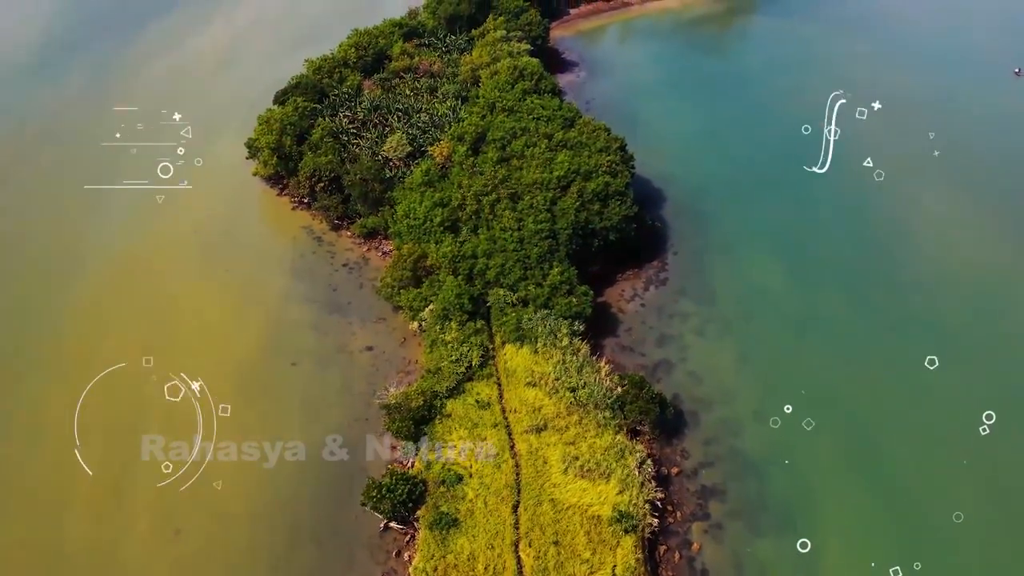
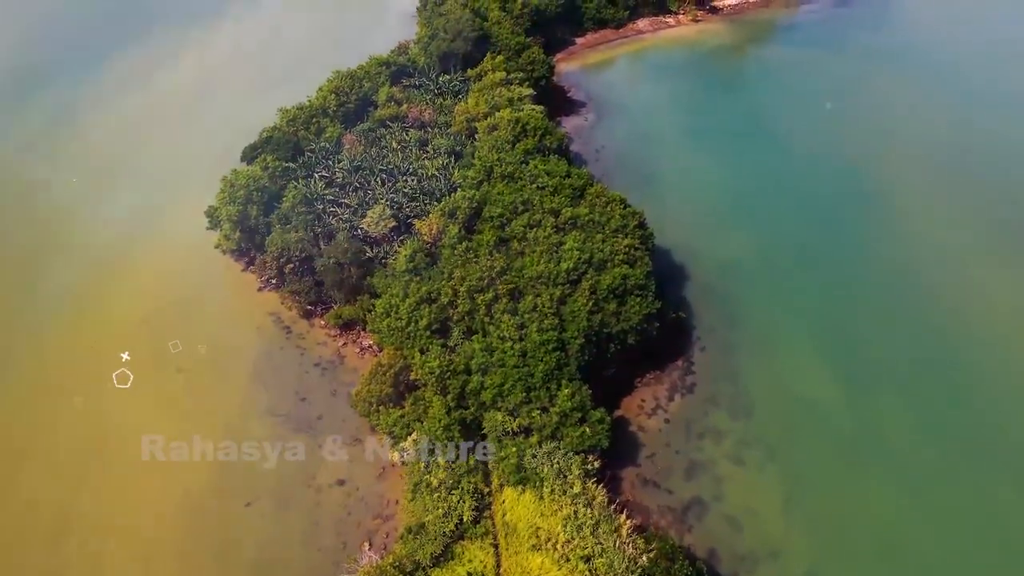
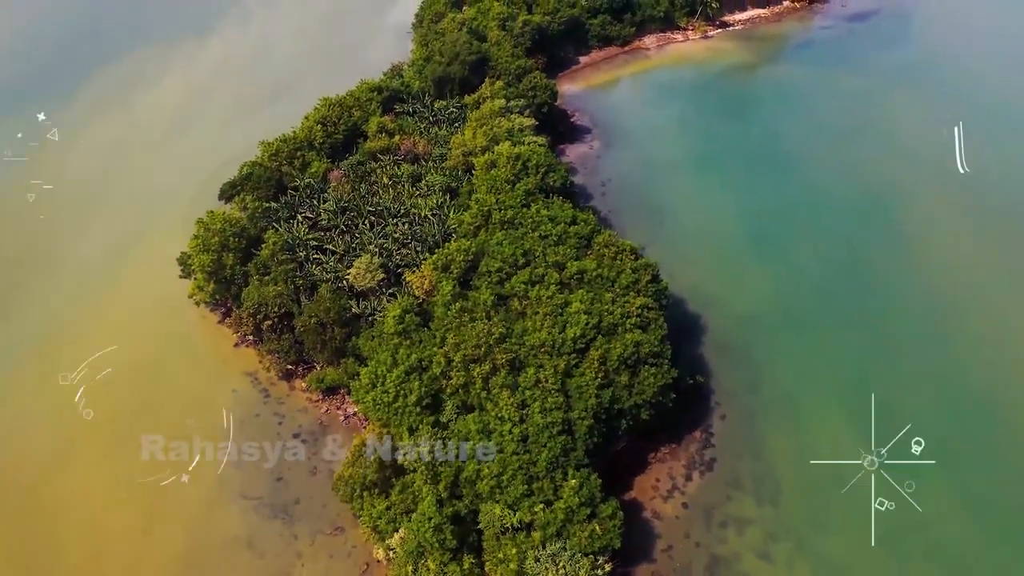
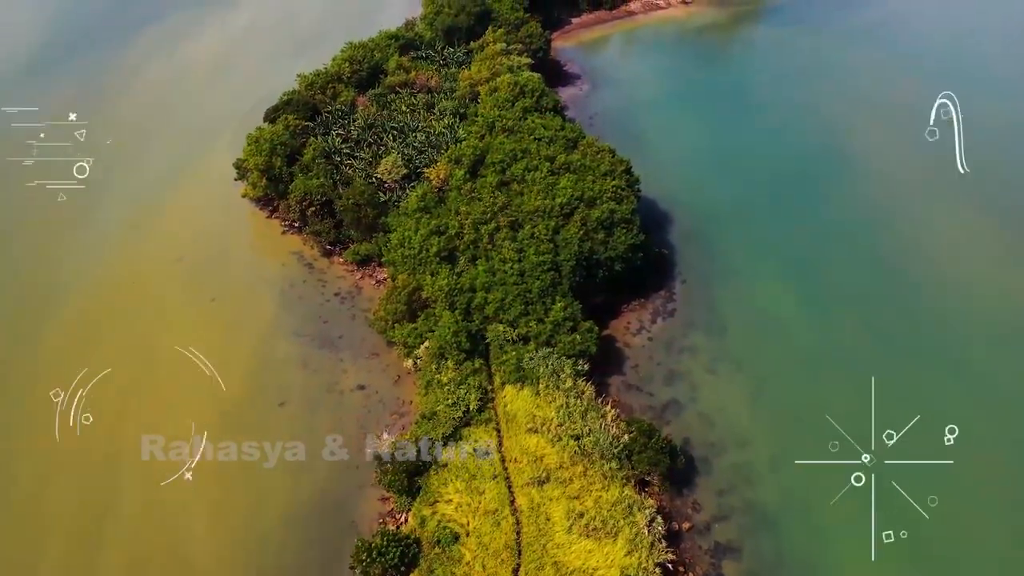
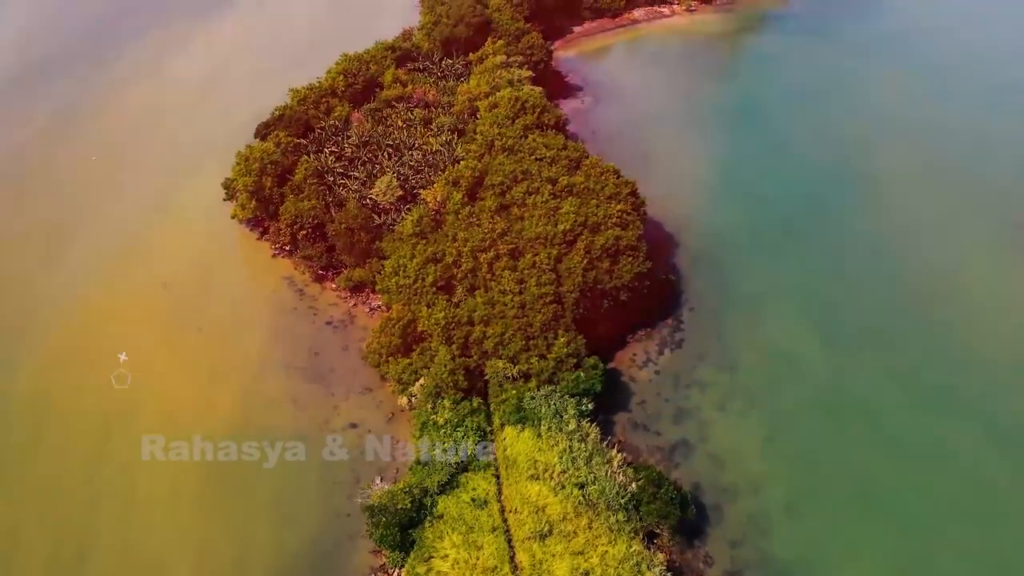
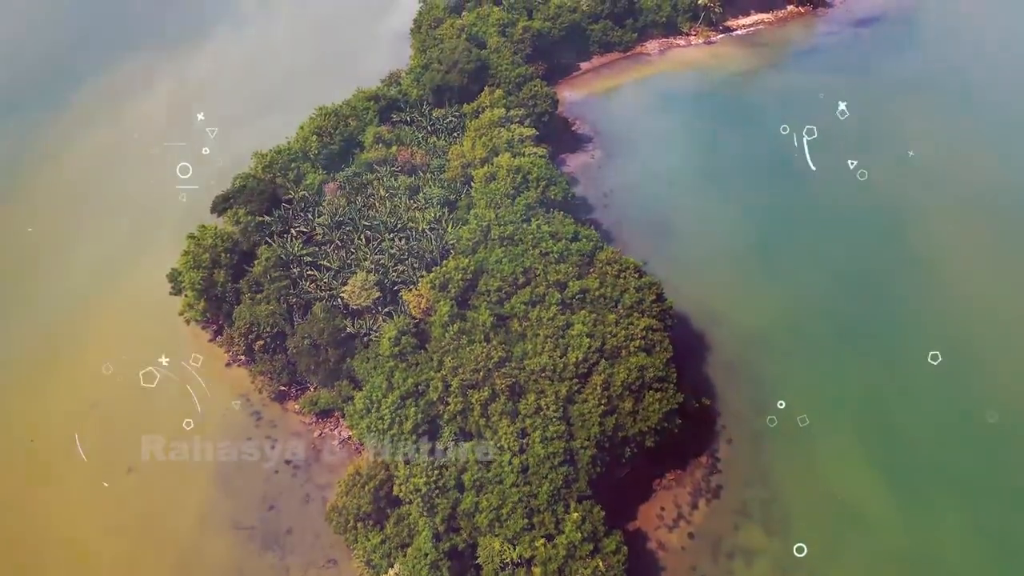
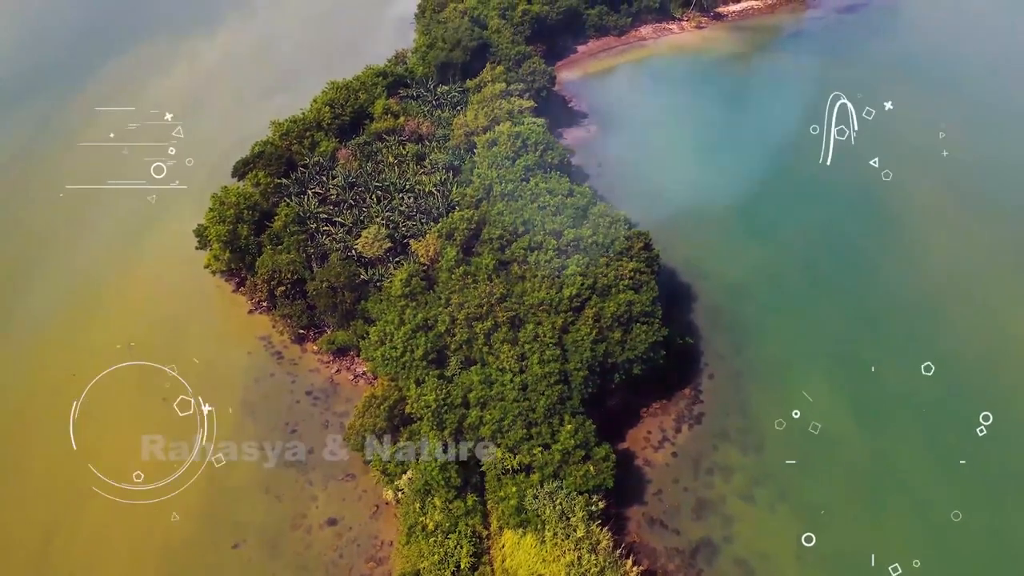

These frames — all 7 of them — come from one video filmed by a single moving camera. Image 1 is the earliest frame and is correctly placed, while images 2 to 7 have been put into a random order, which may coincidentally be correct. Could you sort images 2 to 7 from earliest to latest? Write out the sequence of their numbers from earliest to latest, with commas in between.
4, 5, 2, 7, 3, 6
